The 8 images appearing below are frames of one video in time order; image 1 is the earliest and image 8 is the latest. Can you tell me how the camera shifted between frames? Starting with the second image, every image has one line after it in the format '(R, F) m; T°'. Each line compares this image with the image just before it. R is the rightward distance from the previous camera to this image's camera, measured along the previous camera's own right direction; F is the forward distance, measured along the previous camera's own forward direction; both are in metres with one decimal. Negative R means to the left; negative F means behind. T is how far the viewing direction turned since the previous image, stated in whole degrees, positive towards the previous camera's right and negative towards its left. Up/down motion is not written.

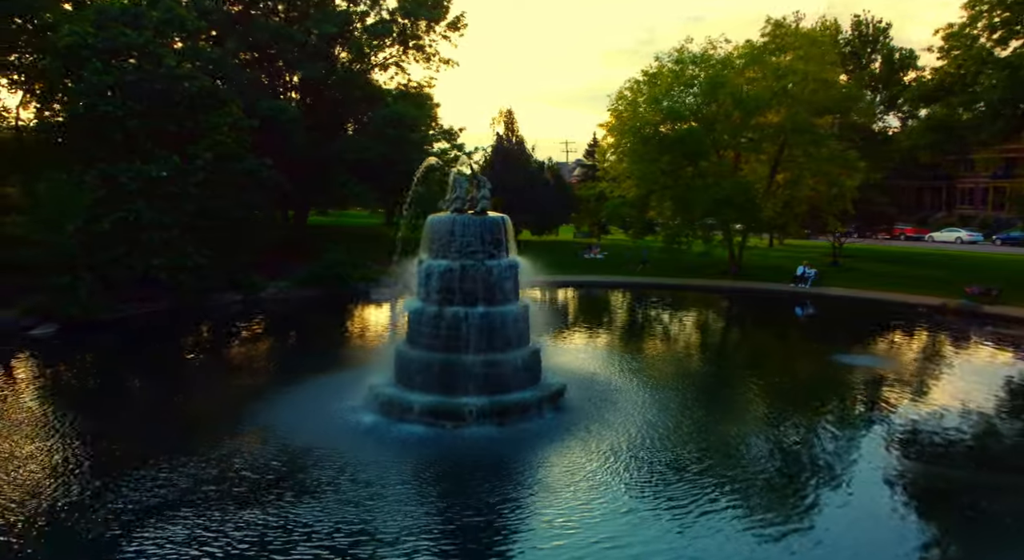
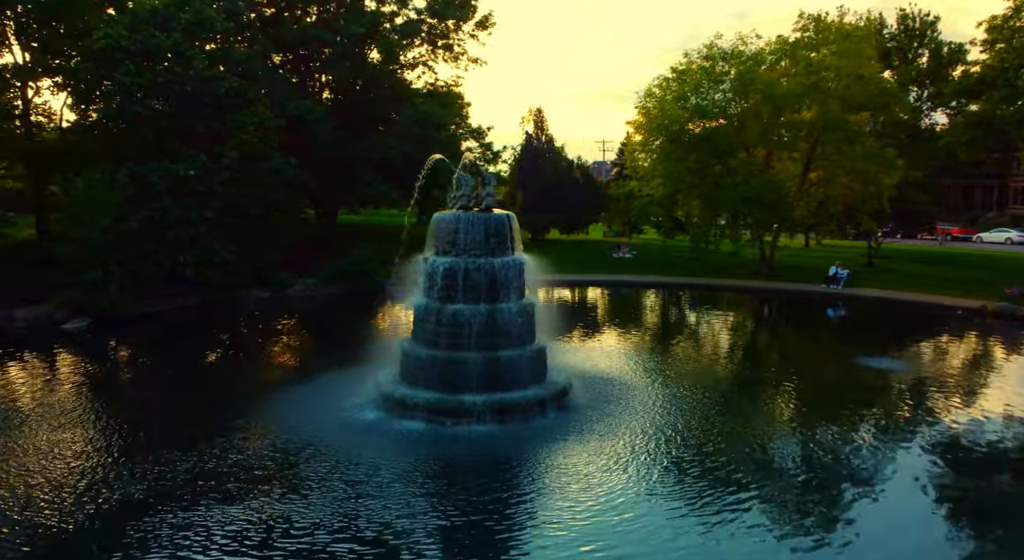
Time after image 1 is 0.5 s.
(+0.2, +0.1) m; -3°
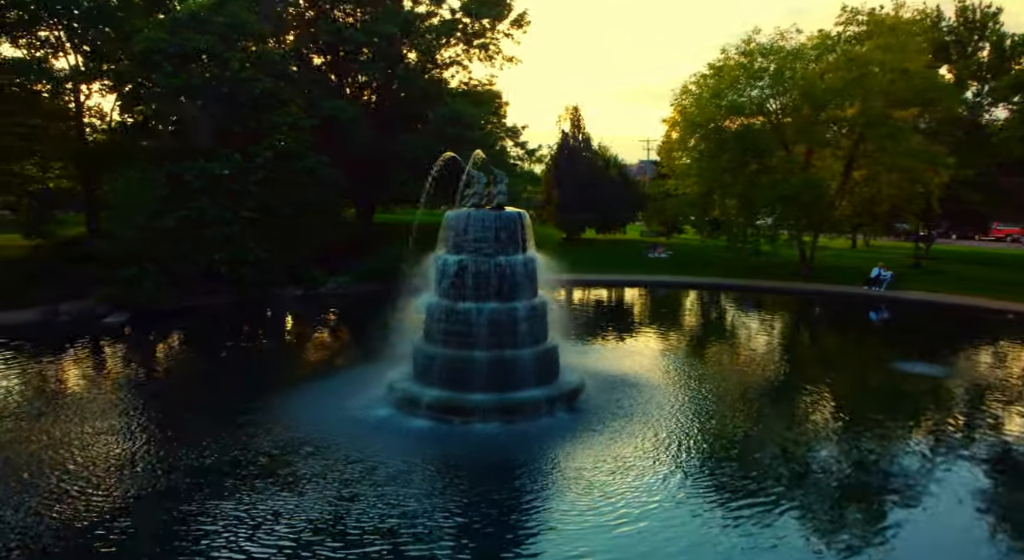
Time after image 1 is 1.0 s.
(+0.3, +0.1) m; -3°
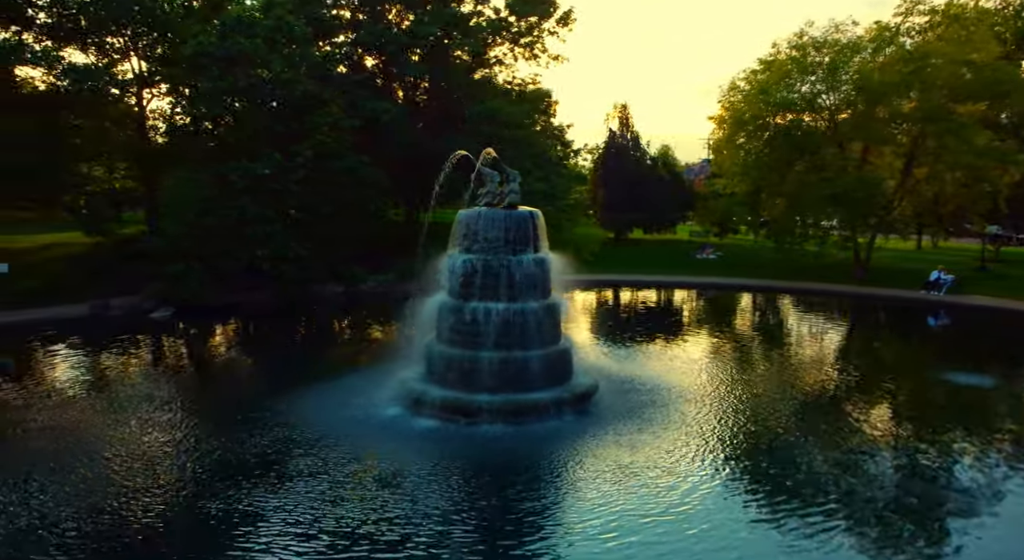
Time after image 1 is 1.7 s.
(+0.4, +0.2) m; -4°
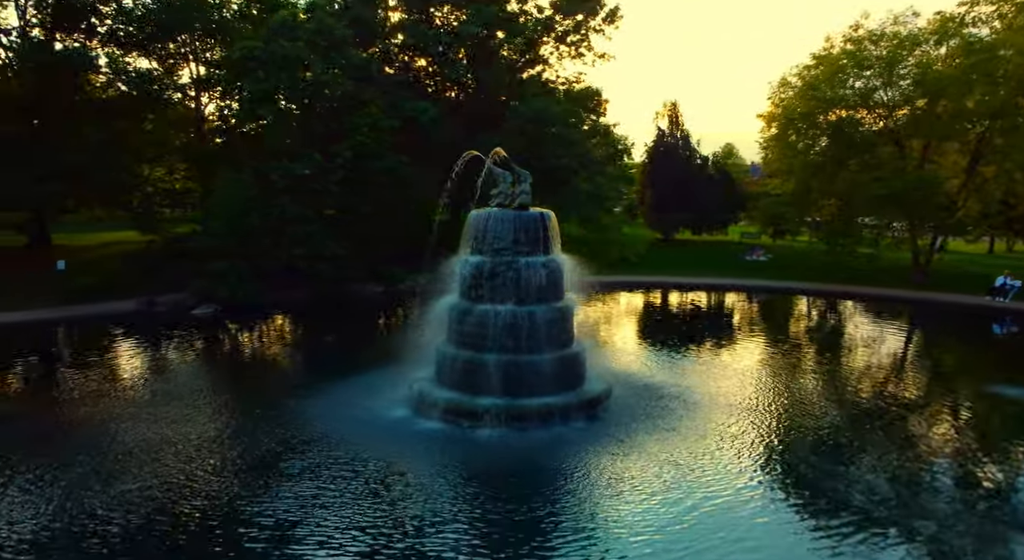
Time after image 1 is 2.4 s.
(+0.4, +0.2) m; -4°
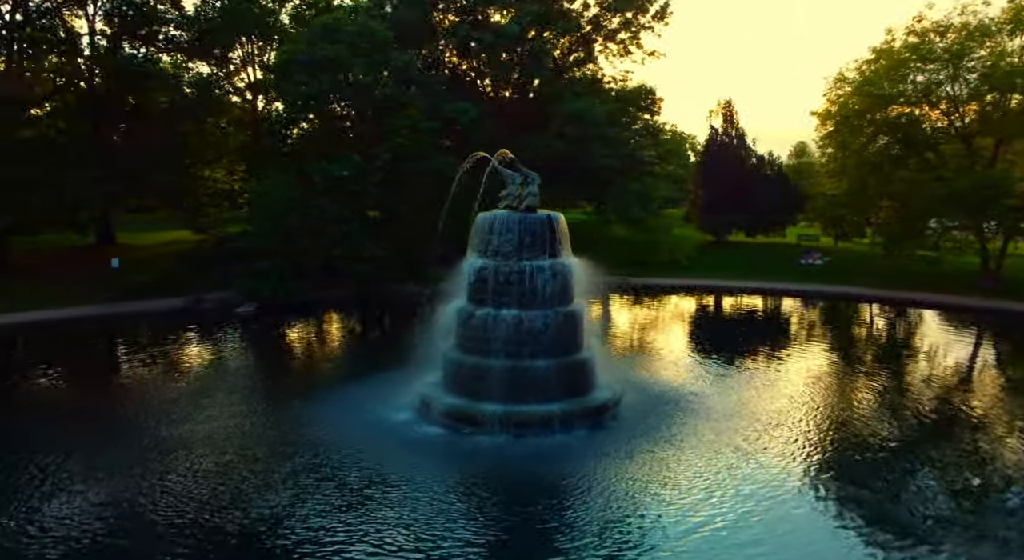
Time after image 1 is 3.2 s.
(+0.5, +0.2) m; -5°
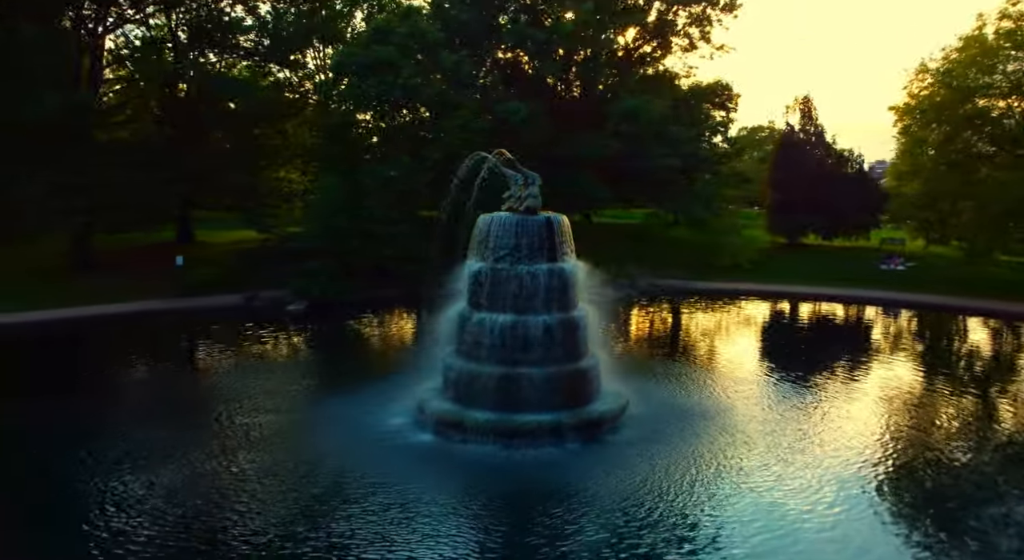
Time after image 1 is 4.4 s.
(+0.7, +0.3) m; -6°
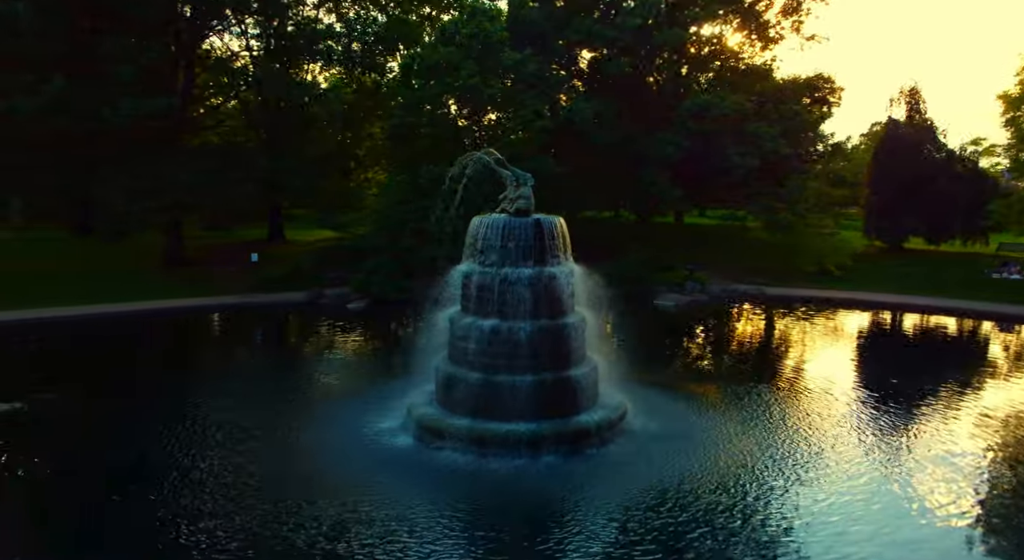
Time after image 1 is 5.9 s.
(+0.9, +0.3) m; -8°
